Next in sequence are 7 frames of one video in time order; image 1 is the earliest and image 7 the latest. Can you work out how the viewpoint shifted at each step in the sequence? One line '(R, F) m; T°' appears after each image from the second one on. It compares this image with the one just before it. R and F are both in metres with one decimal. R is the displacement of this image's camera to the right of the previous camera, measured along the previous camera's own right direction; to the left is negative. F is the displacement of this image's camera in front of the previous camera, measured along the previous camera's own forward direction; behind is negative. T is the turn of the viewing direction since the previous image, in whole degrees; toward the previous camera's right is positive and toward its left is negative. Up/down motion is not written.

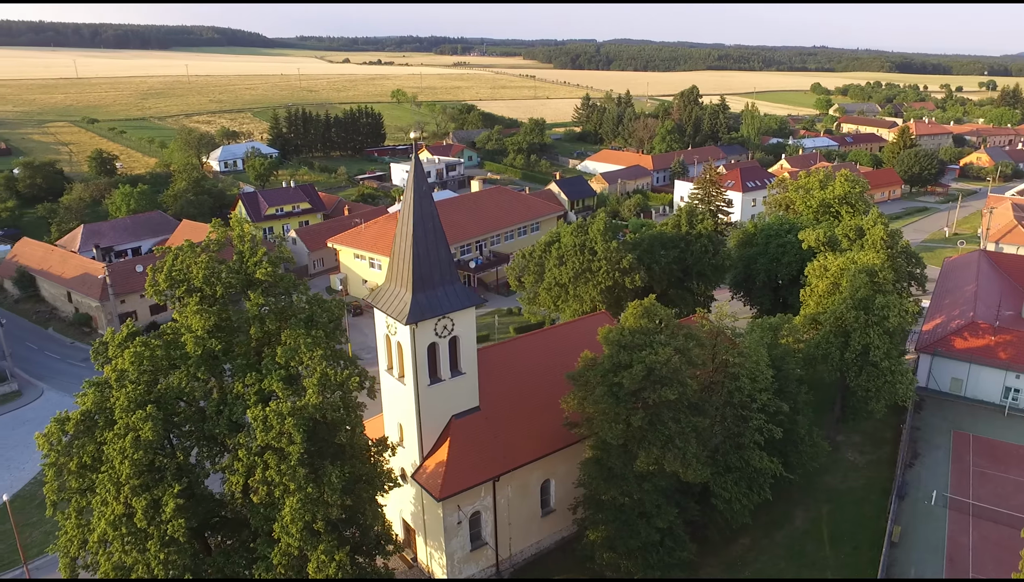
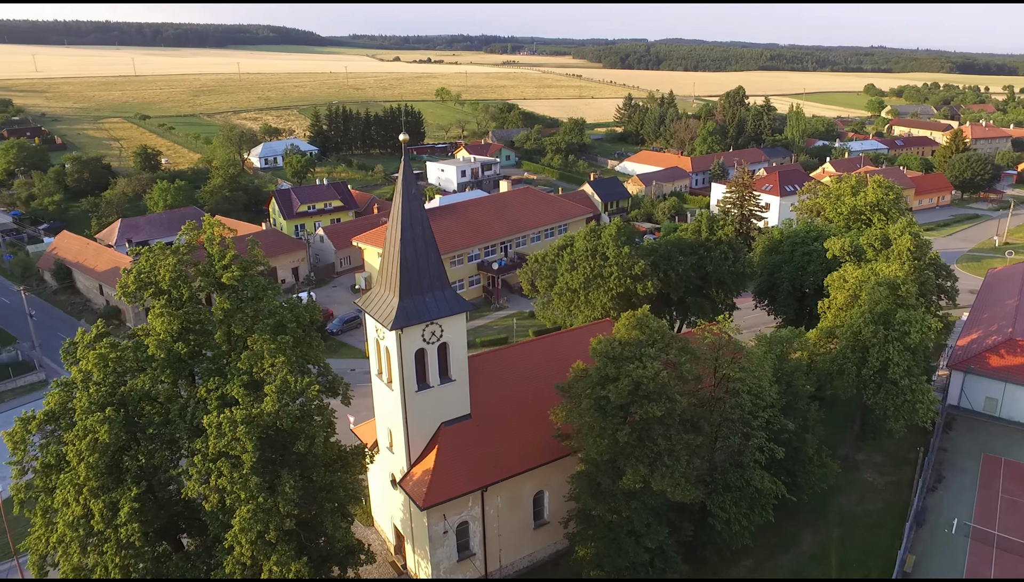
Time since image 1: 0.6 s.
(+1.8, +0.7) m; -4°
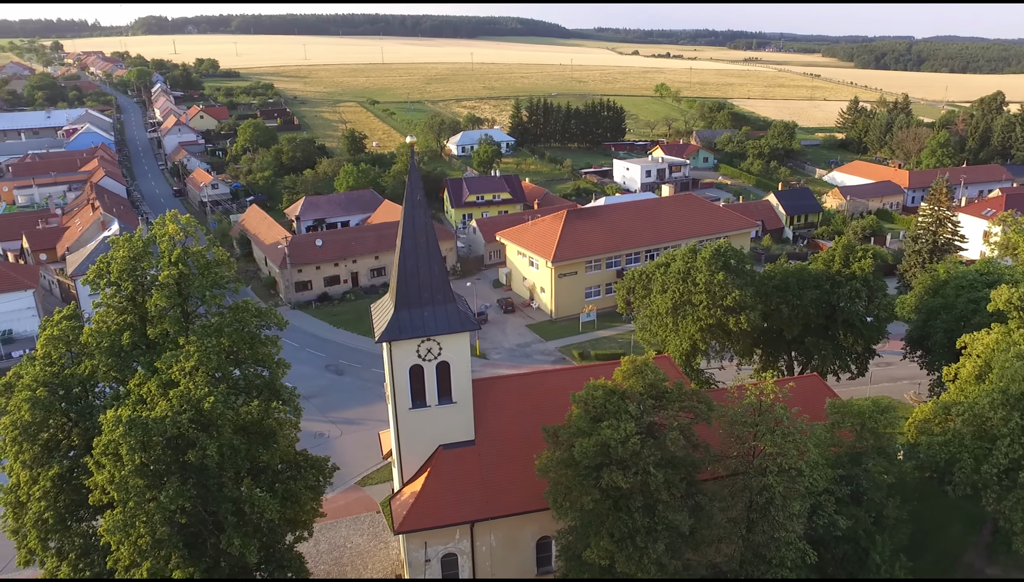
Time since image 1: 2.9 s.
(+5.9, +3.3) m; -17°
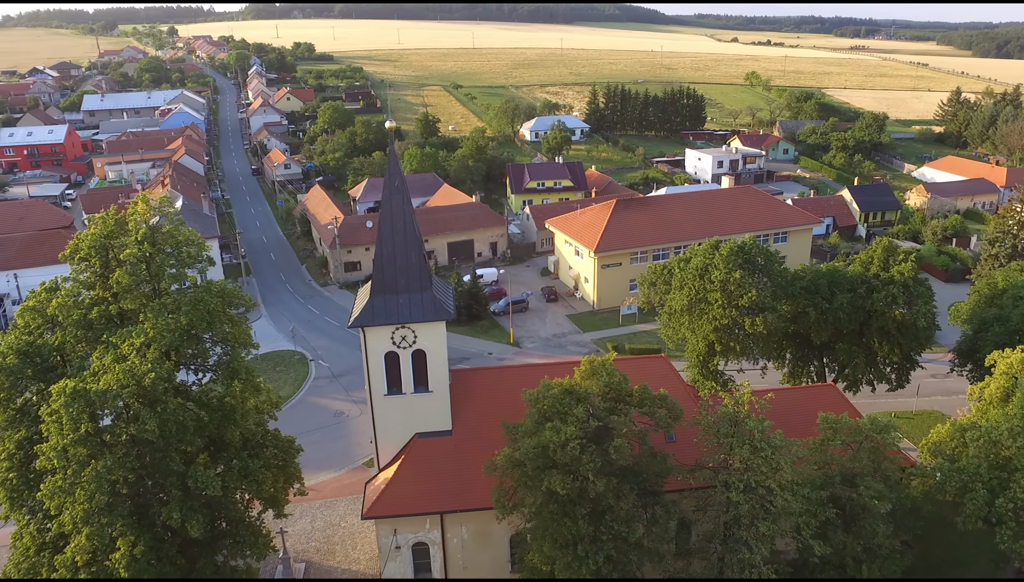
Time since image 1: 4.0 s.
(+3.1, +0.8) m; -7°
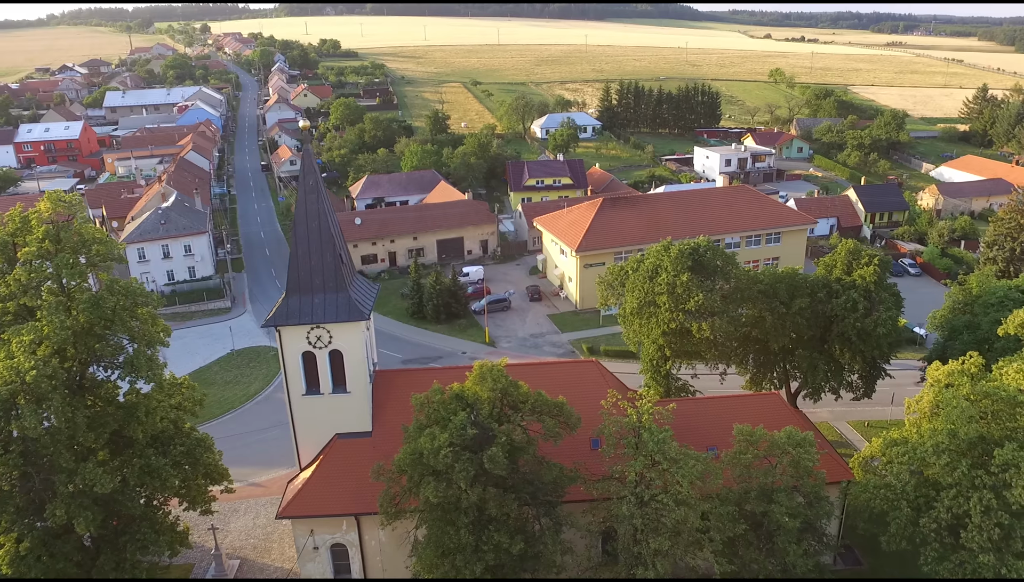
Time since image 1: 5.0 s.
(+3.2, +0.5) m; -3°
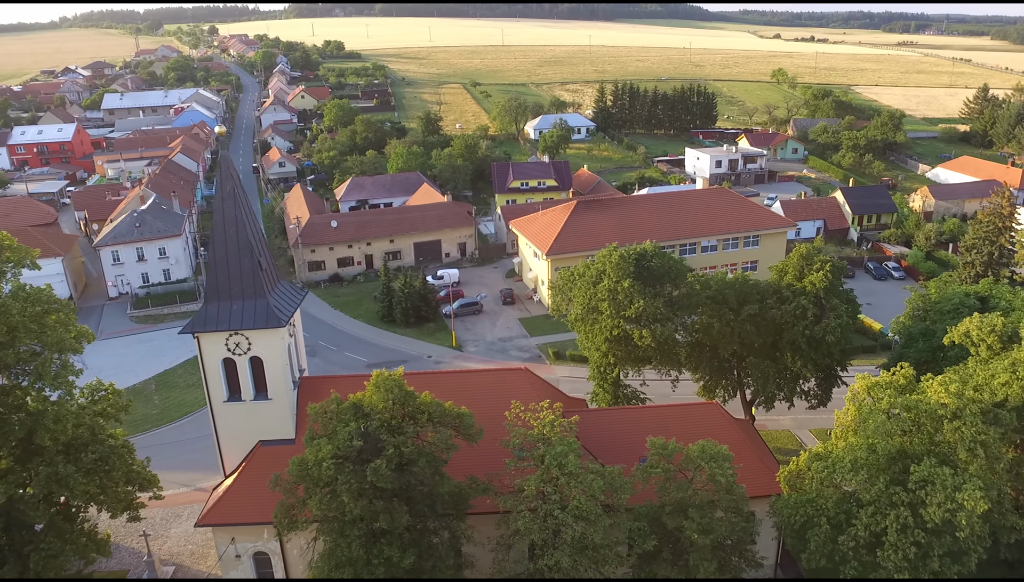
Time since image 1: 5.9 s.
(+2.5, +0.4) m; -1°
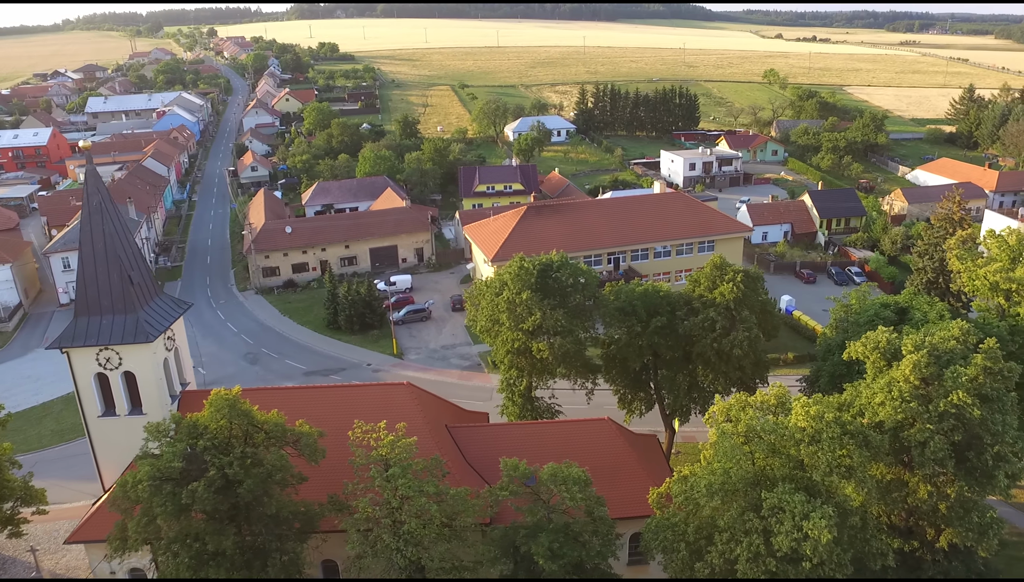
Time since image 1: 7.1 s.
(+3.7, +0.6) m; -1°
